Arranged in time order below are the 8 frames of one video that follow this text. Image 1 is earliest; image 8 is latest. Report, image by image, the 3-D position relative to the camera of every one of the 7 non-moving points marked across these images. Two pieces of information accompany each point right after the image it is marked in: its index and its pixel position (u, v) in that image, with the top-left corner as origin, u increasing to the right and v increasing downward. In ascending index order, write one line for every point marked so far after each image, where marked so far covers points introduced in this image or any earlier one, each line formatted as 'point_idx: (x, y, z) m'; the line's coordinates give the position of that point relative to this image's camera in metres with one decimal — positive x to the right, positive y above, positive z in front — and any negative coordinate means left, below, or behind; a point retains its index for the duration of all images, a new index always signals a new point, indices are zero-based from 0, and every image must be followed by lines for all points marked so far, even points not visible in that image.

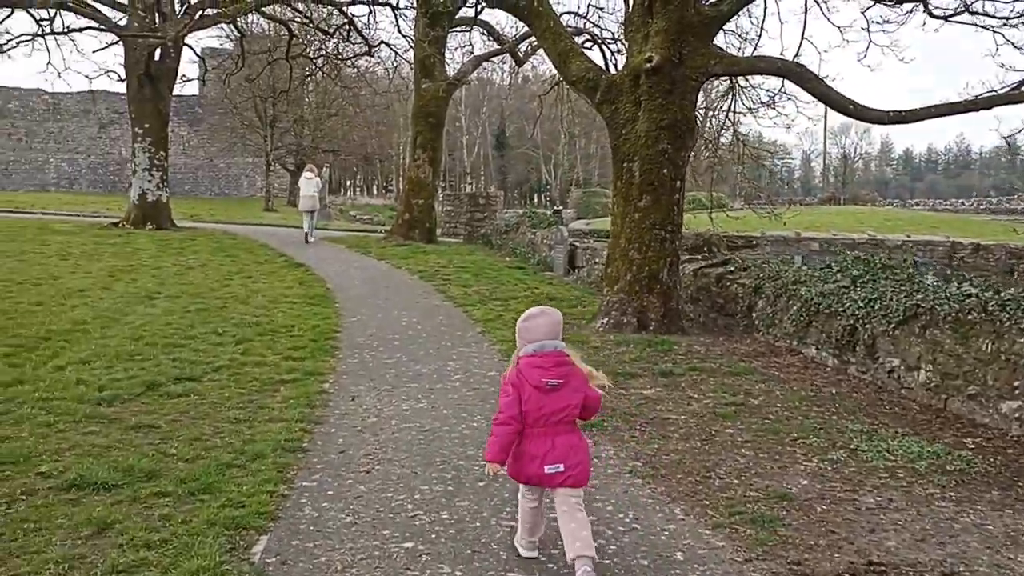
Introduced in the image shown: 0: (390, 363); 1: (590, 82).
0: (-1.1, -0.7, +8.0) m
1: (+0.9, +2.4, +10.6) m
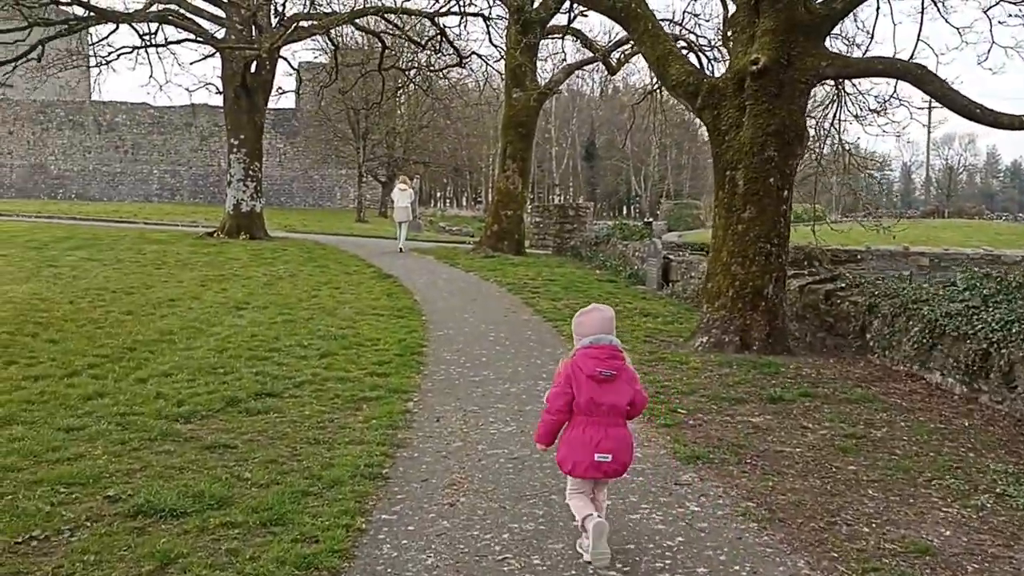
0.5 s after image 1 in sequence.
0: (-0.3, -0.8, +7.6) m
1: (+2.0, +2.3, +10.0) m
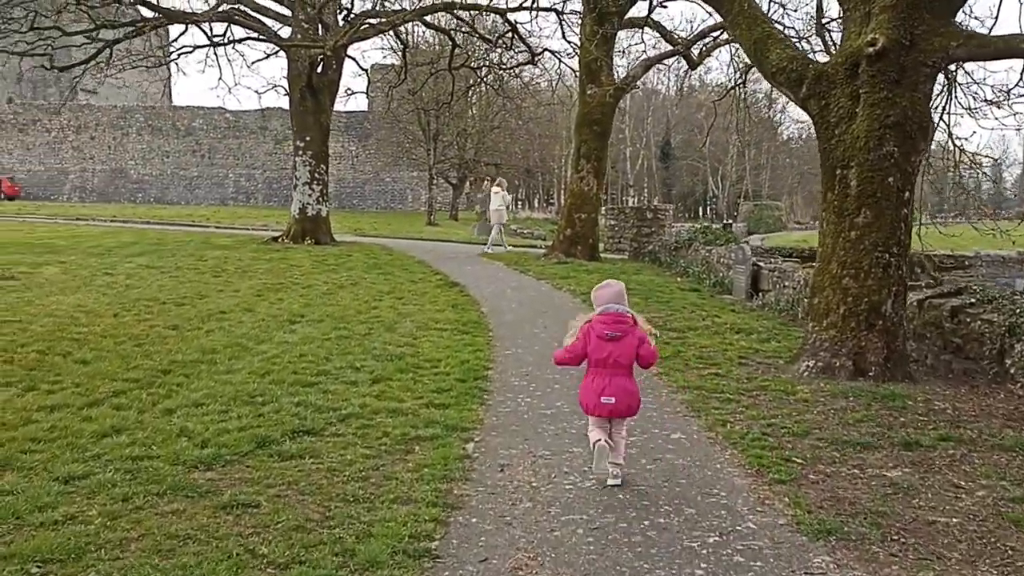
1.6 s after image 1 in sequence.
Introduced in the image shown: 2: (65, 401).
0: (+0.3, -0.9, +6.6) m
1: (+2.8, +2.1, +8.8) m
2: (-3.1, -0.8, +6.1) m
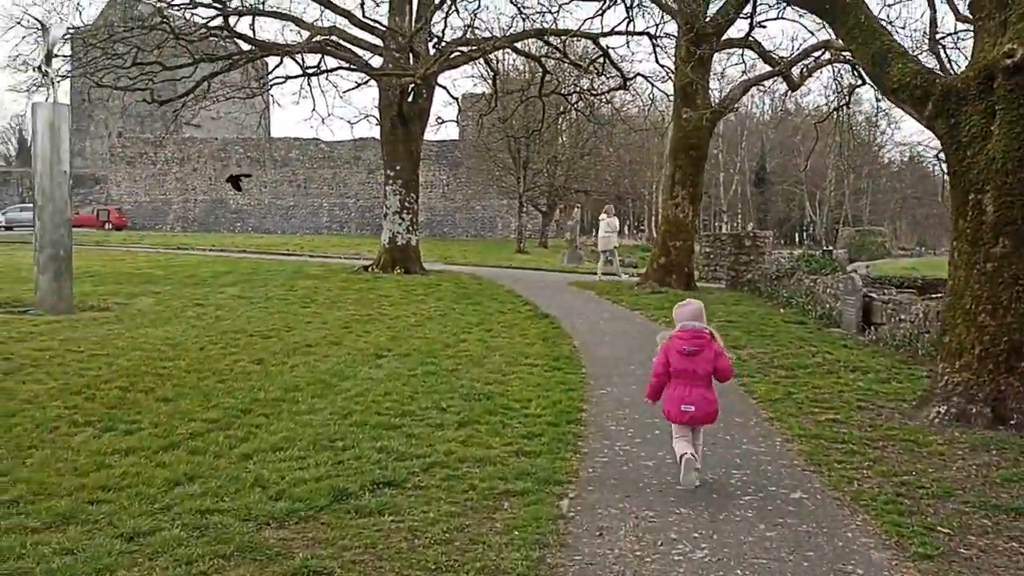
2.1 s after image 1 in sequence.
0: (+0.9, -1.2, +6.0) m
1: (+3.6, +1.8, +8.0) m
2: (-2.4, -1.0, +5.9) m
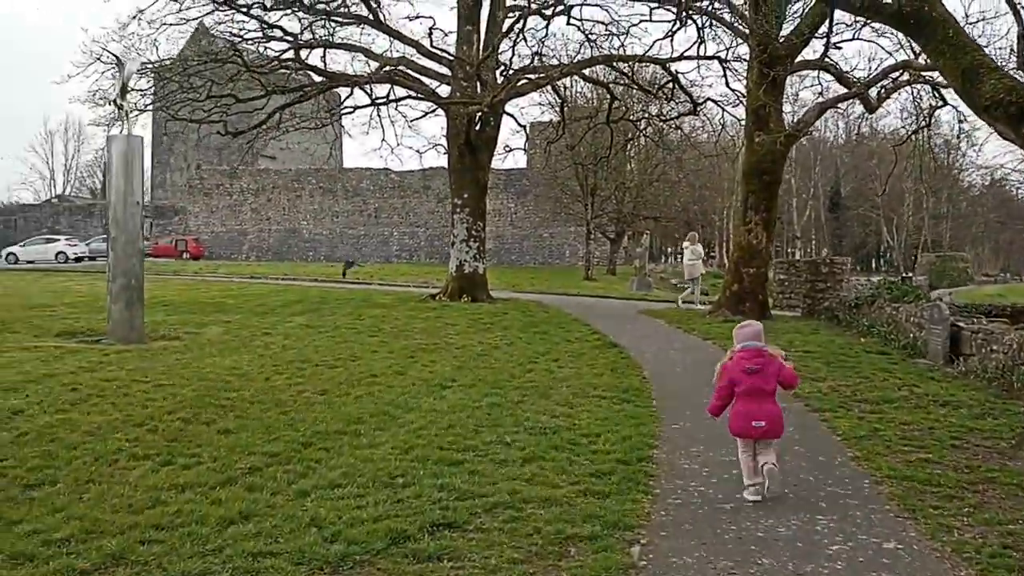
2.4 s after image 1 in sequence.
0: (+1.4, -1.4, +5.6) m
1: (+4.2, +1.5, +7.5) m
2: (-2.0, -1.2, +5.7) m
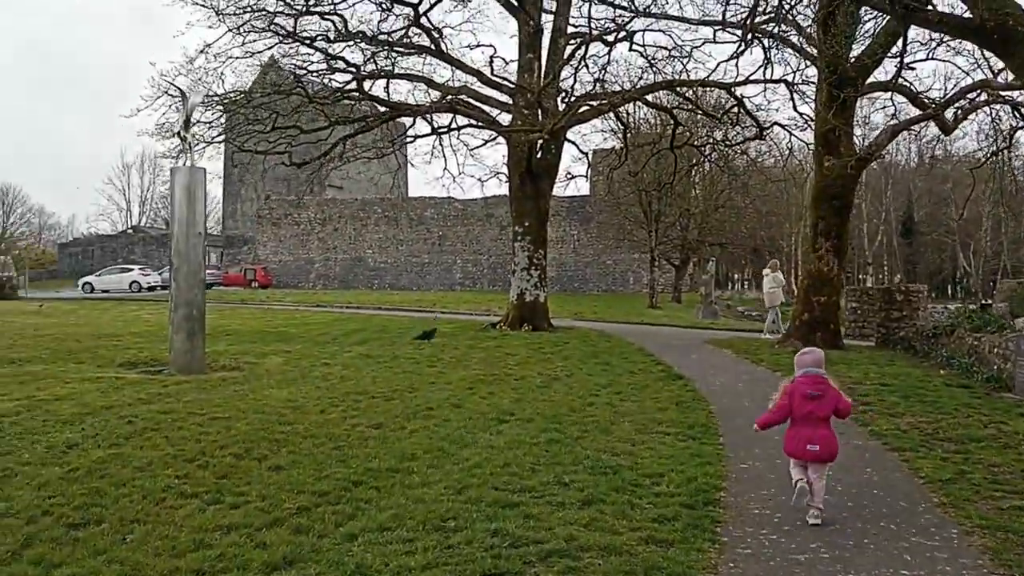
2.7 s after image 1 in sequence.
0: (+1.7, -1.6, +5.1) m
1: (+4.7, +1.3, +7.0) m
2: (-1.7, -1.4, +5.6) m
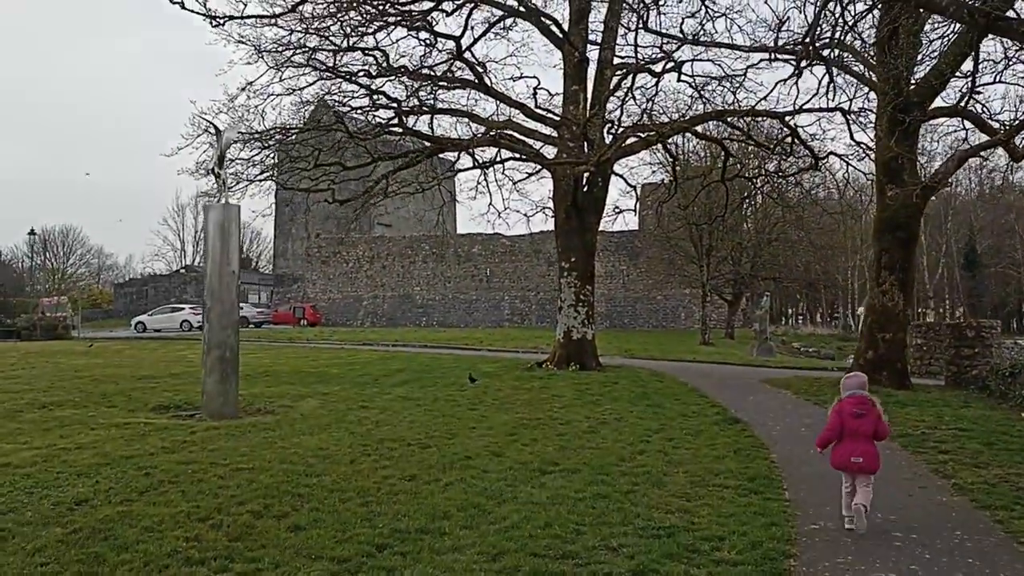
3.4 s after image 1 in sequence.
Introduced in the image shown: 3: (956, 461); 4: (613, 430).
0: (+1.9, -1.8, +4.4) m
1: (+4.9, +1.0, +6.1) m
2: (-1.5, -1.7, +5.0) m
3: (+4.5, -1.7, +9.0) m
4: (+1.3, -1.8, +11.2) m
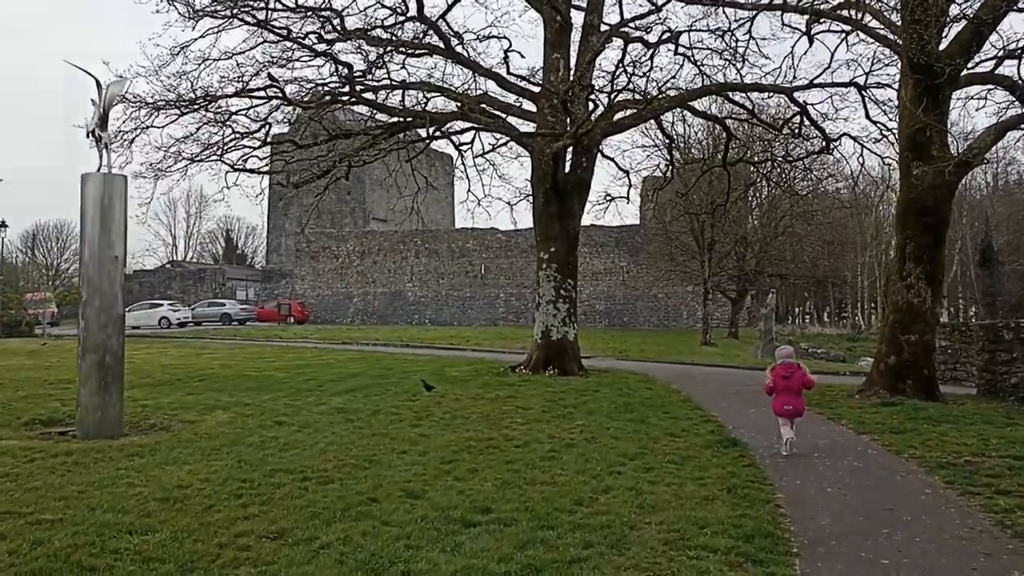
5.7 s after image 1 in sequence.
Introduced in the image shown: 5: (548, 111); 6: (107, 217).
0: (+1.2, -1.7, +2.1) m
1: (+4.3, +1.1, +3.9) m
2: (-2.1, -1.6, +2.8) m
3: (+3.9, -1.7, +6.7) m
4: (+0.7, -1.7, +9.0) m
5: (+0.7, +3.3, +16.8) m
6: (-4.4, +0.8, +9.5) m
